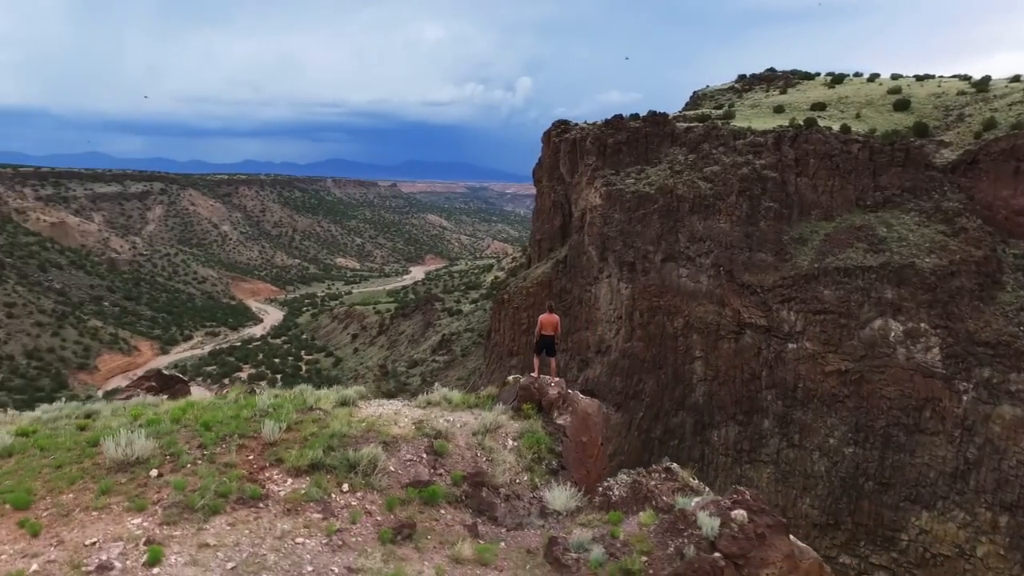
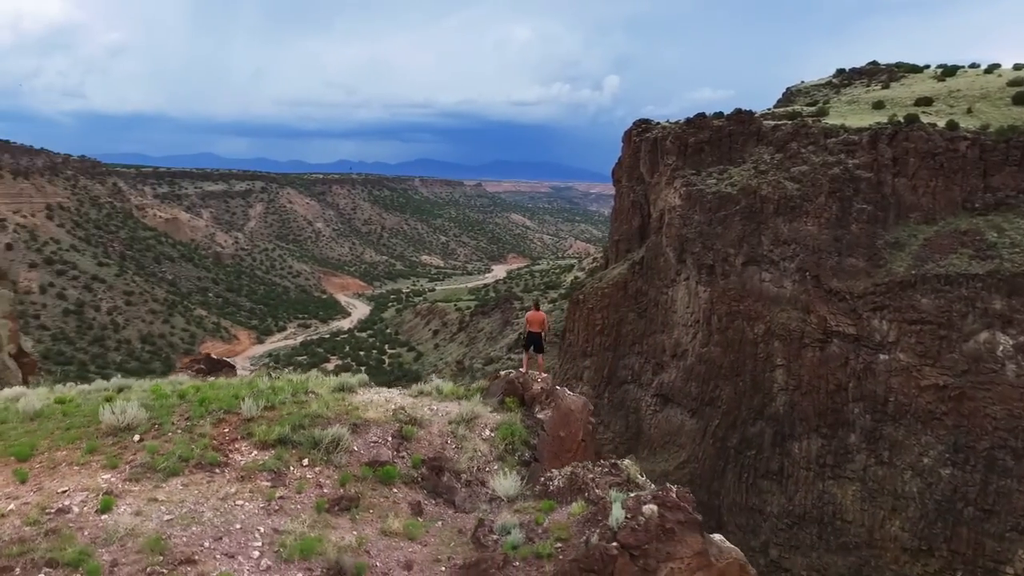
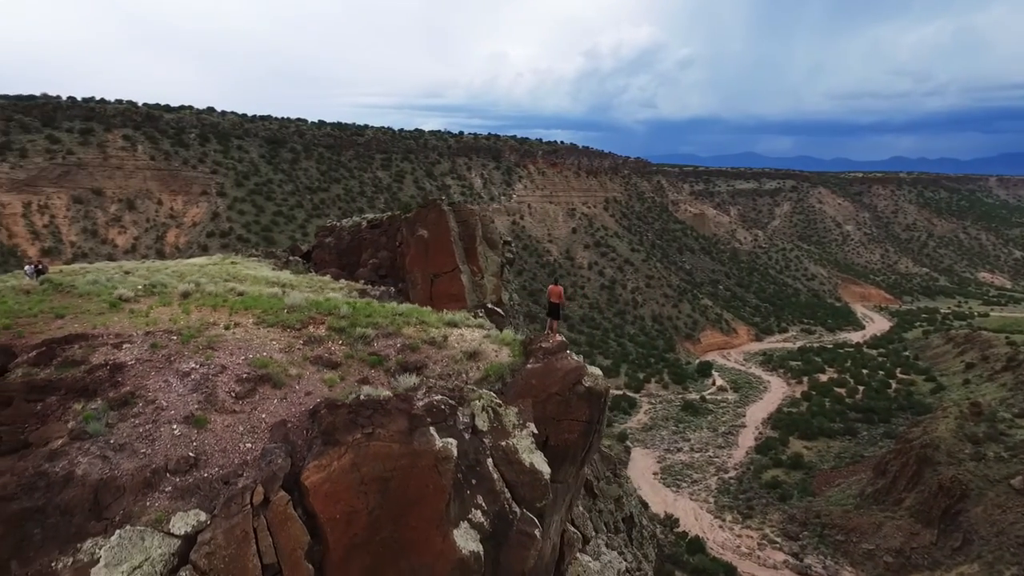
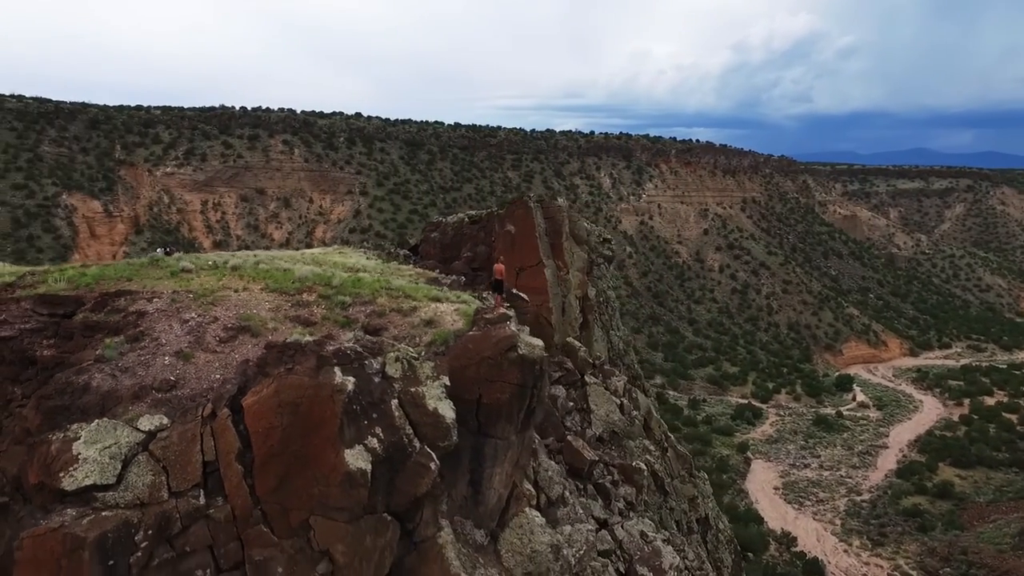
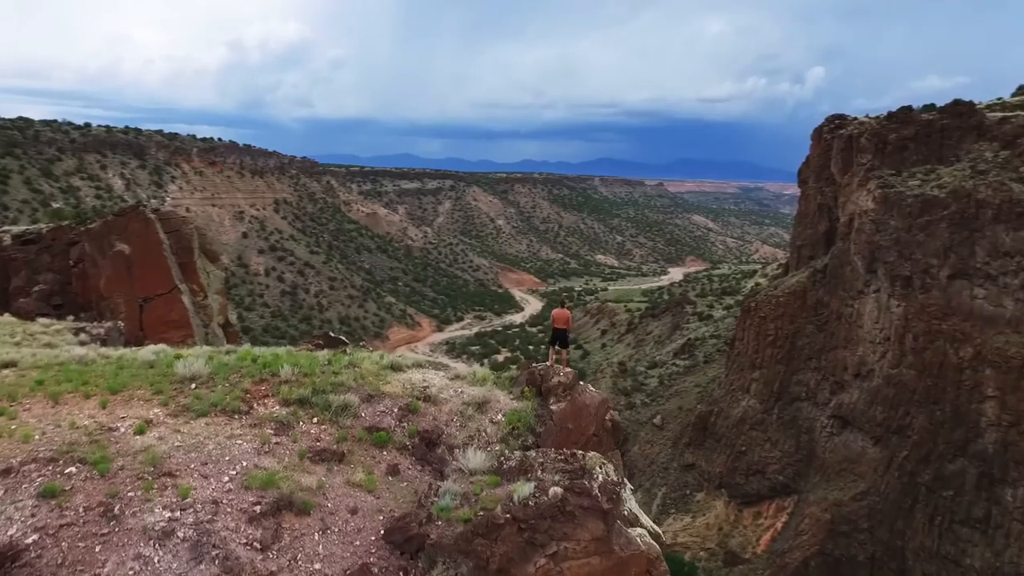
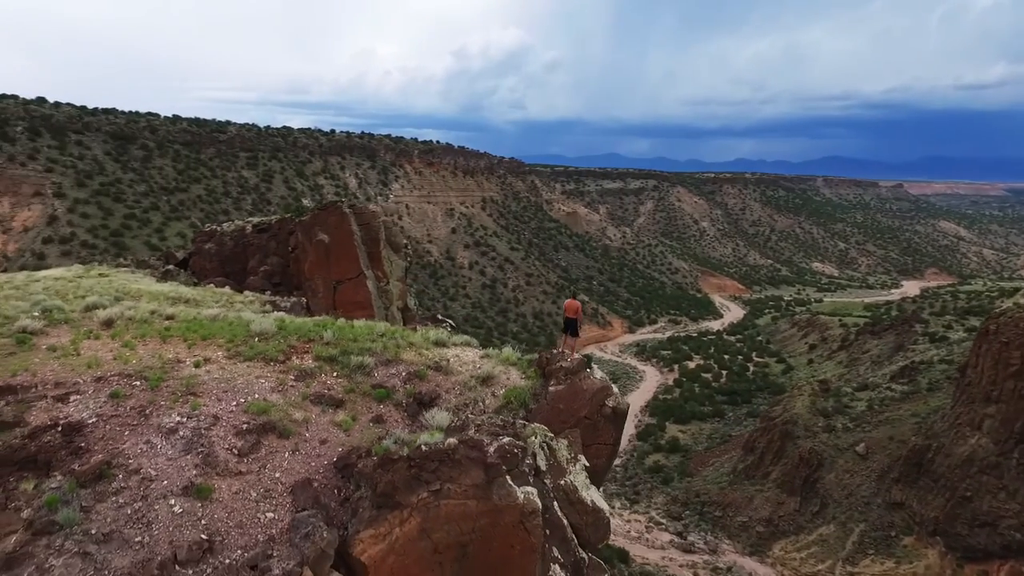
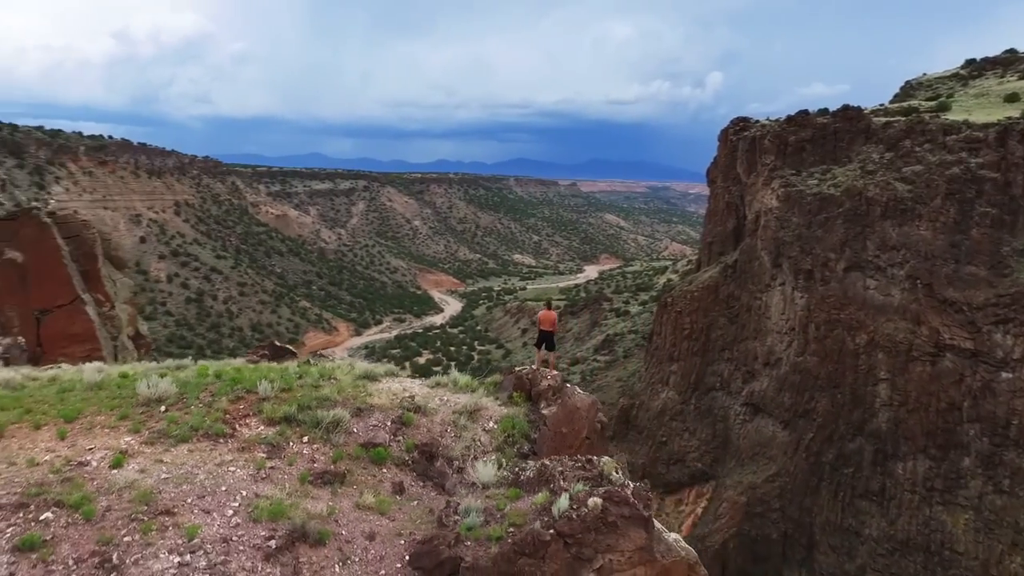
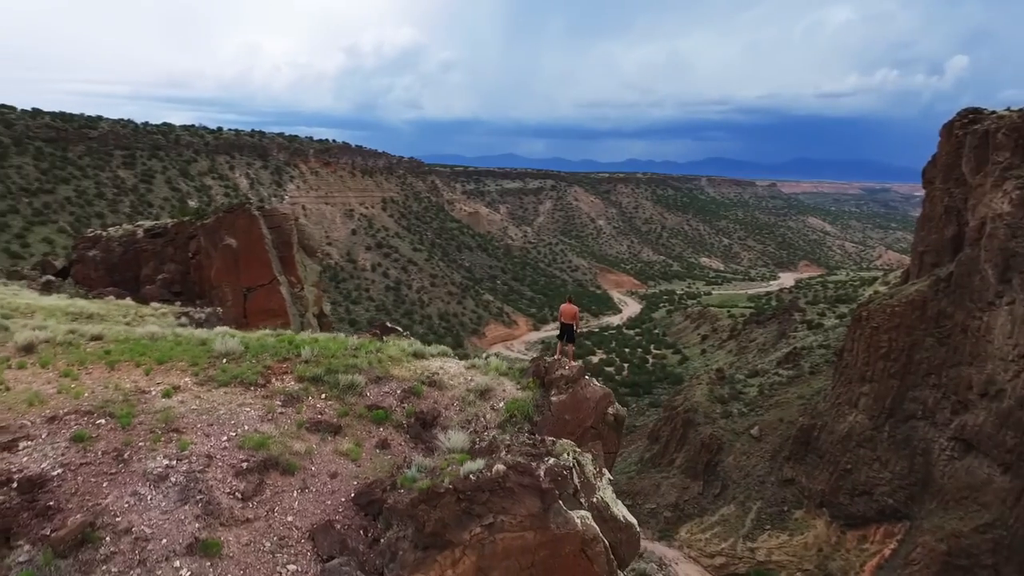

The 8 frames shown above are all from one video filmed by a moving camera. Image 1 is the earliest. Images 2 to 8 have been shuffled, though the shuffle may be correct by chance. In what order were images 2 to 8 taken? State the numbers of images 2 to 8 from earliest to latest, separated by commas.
2, 7, 5, 8, 6, 3, 4
